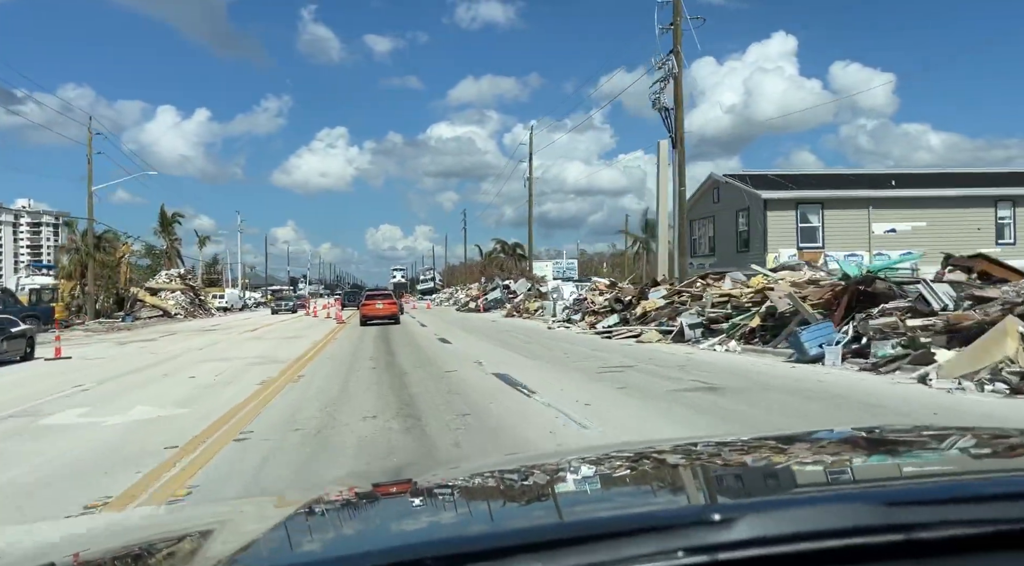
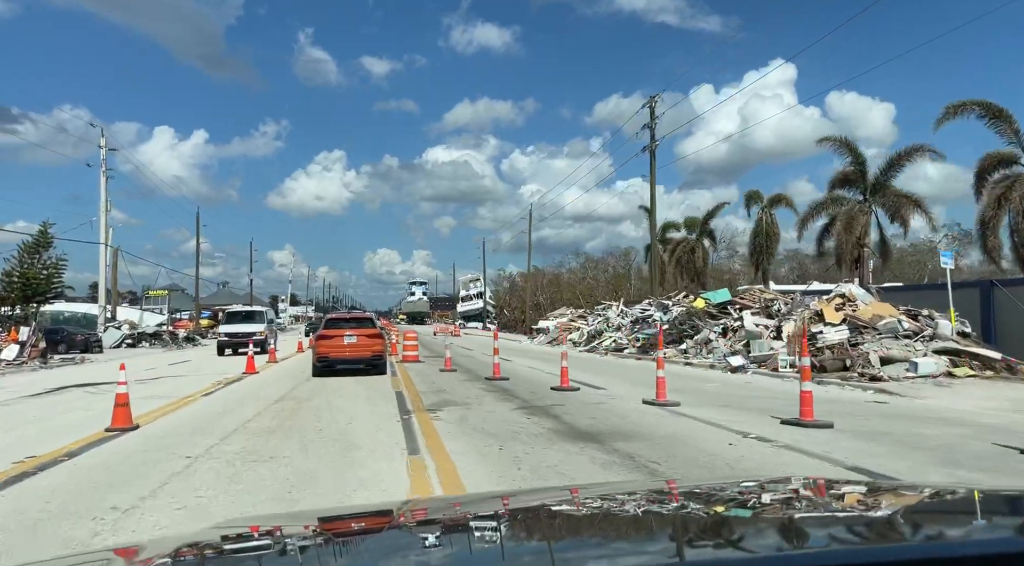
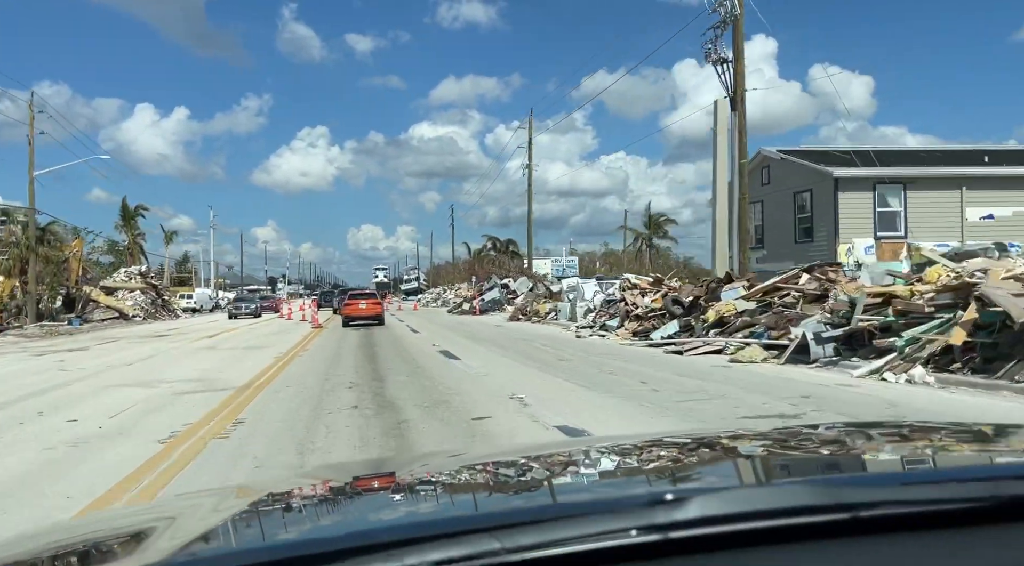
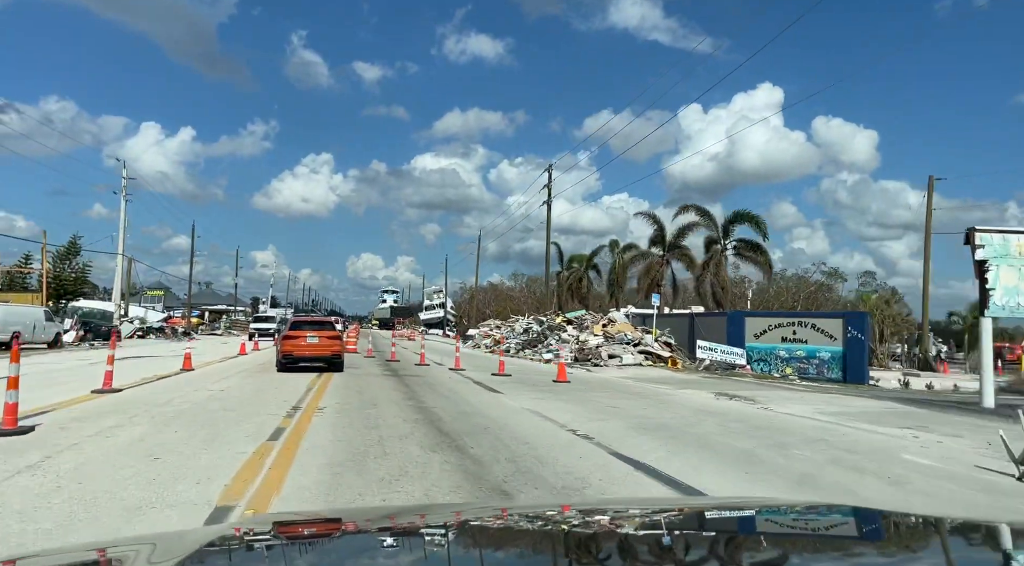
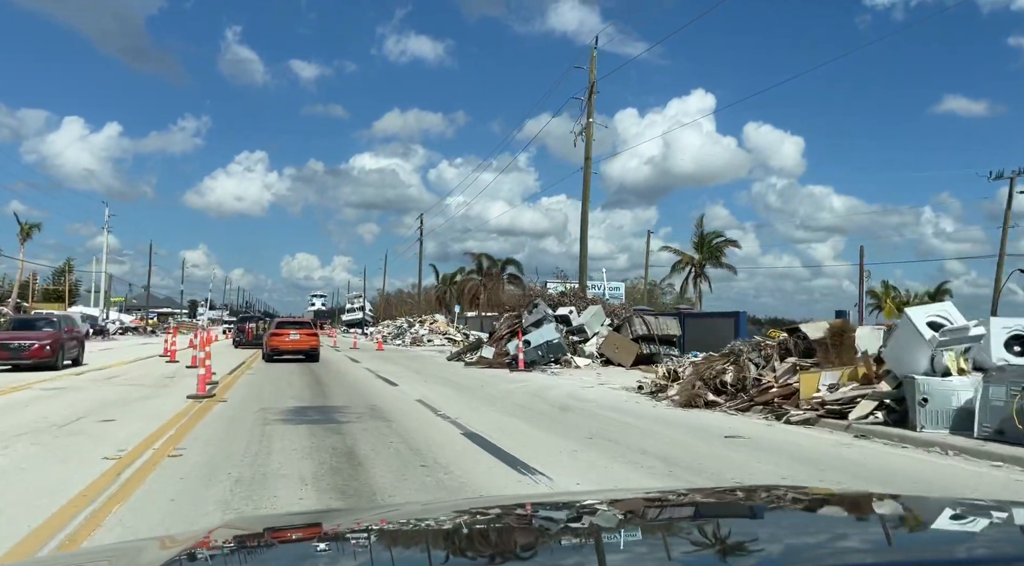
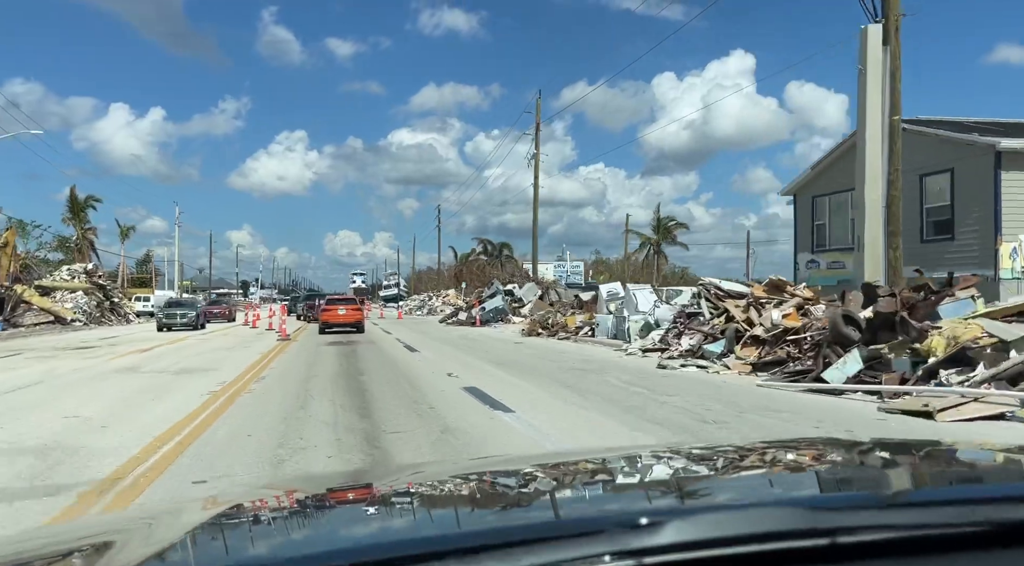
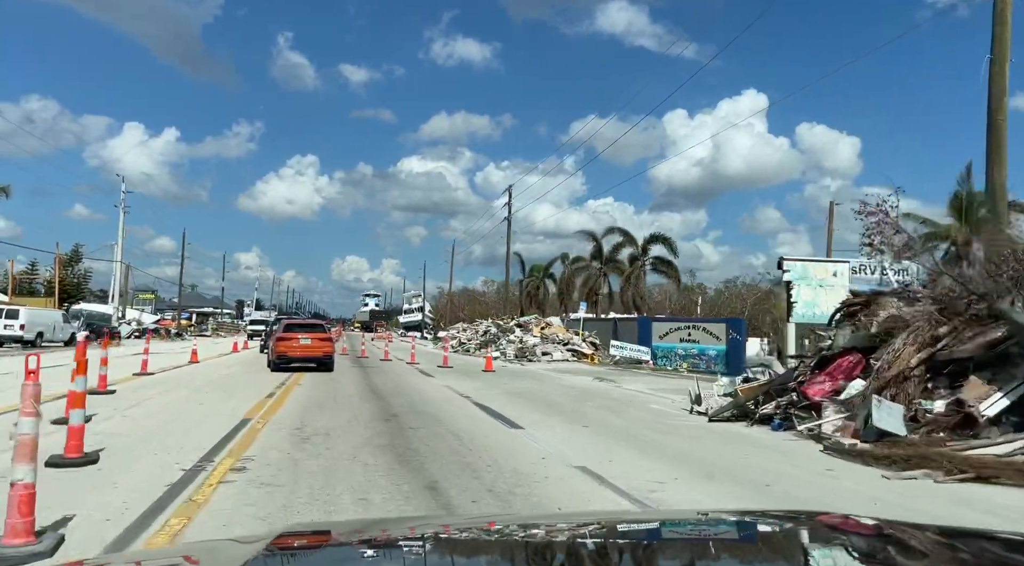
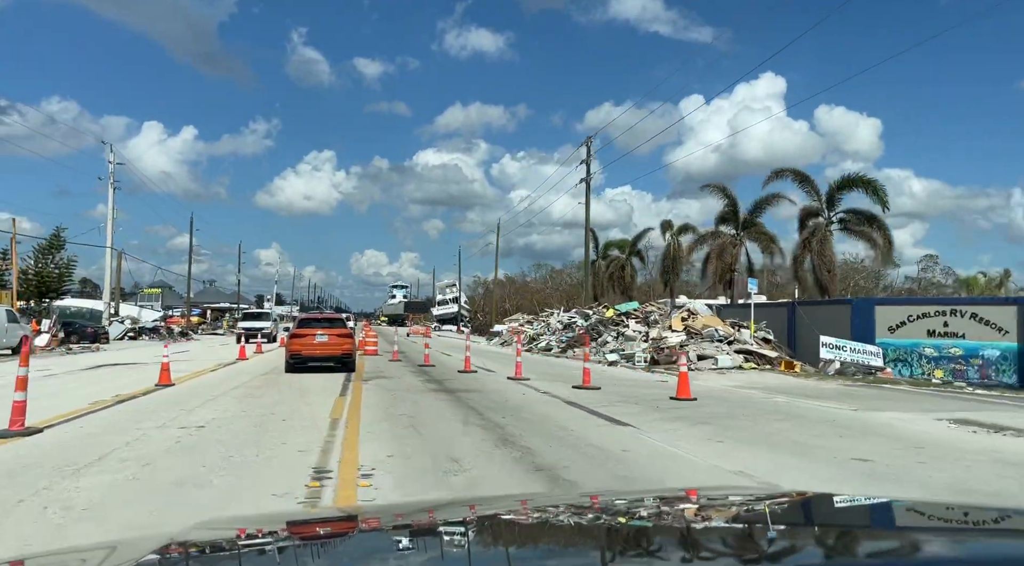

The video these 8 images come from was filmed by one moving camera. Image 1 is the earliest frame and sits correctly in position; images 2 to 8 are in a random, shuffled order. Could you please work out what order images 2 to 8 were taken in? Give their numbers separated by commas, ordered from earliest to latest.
3, 6, 5, 7, 4, 8, 2
